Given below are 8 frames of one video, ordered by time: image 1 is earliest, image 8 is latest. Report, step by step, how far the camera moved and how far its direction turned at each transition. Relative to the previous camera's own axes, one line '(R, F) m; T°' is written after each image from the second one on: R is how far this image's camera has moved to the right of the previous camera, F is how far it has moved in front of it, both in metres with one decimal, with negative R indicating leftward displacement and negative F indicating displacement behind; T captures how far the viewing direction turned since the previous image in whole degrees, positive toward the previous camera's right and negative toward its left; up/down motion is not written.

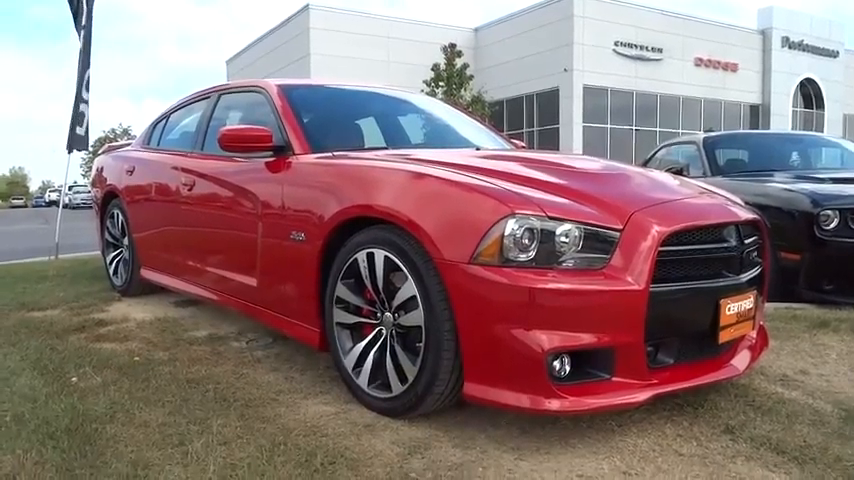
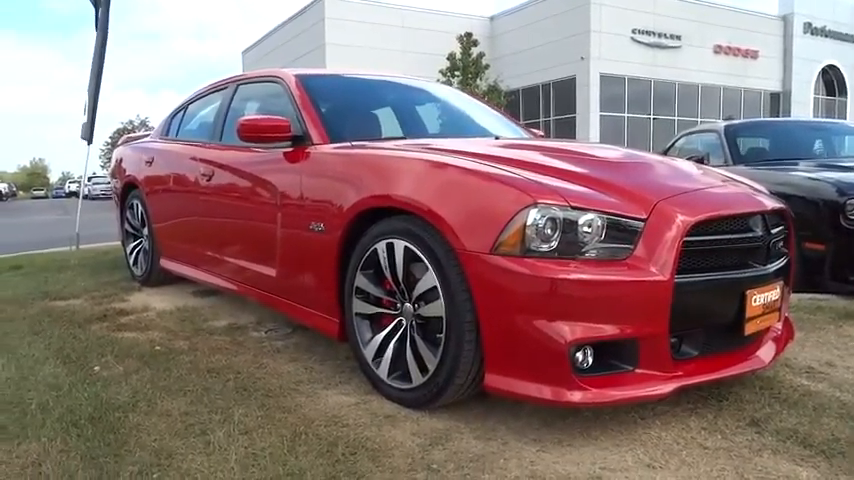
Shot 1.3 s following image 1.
(0.0, 0.0) m; -1°
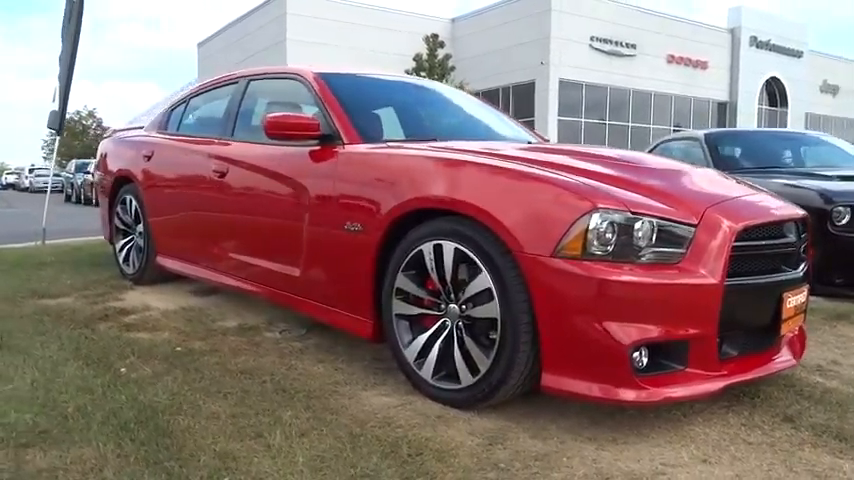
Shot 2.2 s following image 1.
(-0.4, 0.0) m; +4°
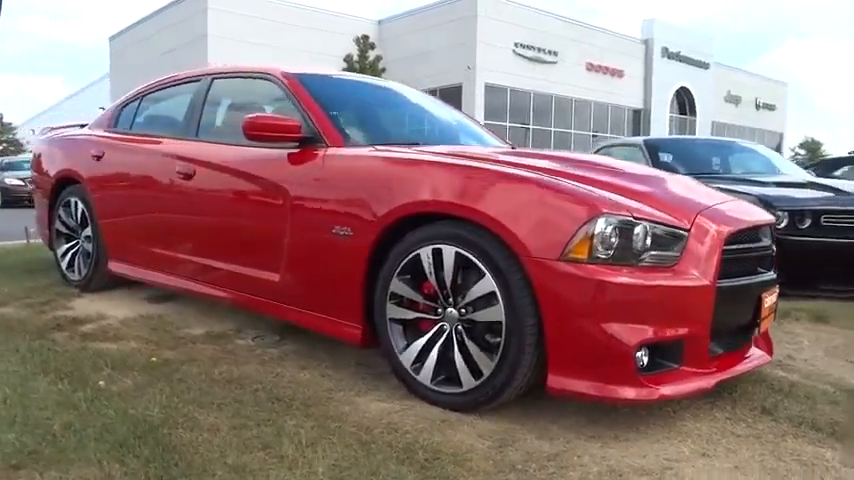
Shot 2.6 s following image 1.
(-0.3, 0.0) m; +7°
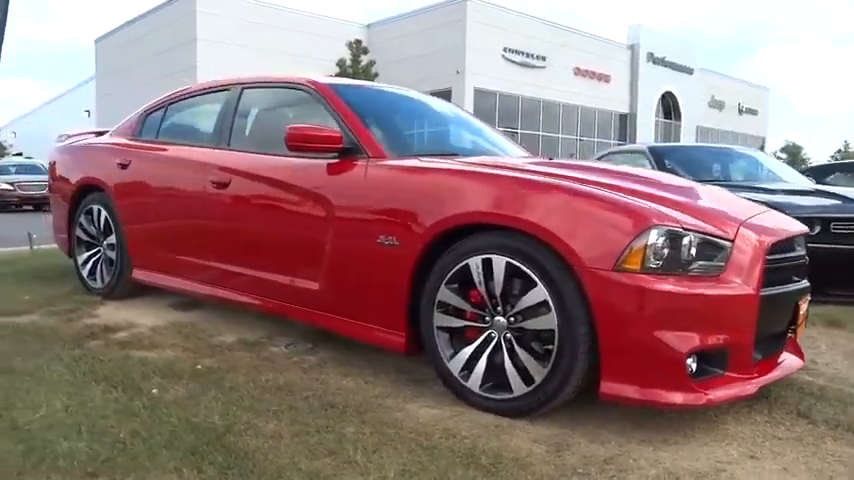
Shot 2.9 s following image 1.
(-0.3, -0.1) m; +1°
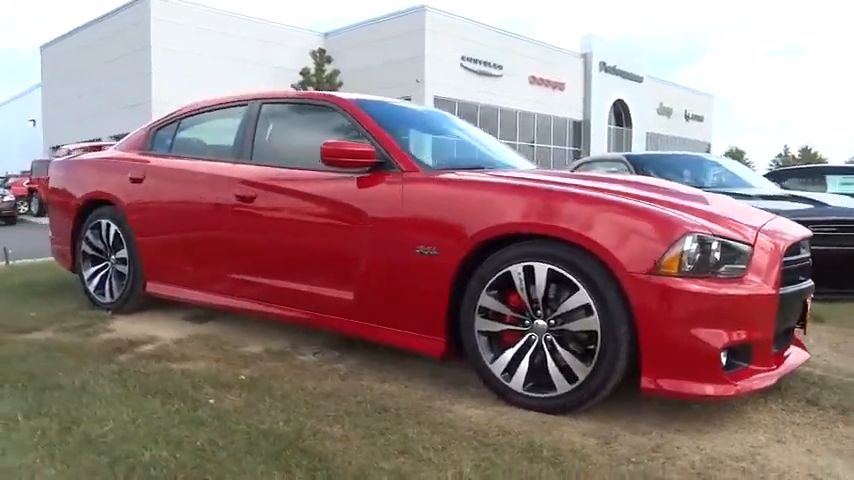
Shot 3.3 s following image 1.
(-0.4, -0.1) m; +4°
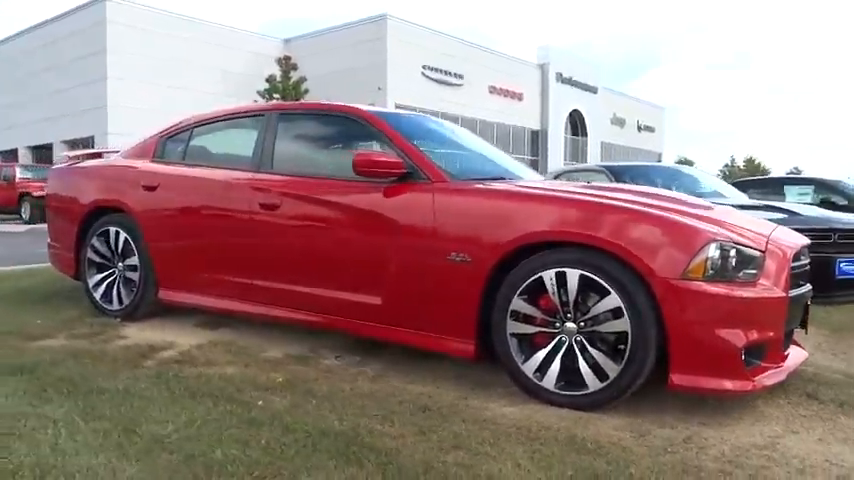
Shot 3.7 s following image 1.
(-0.4, -0.1) m; +4°
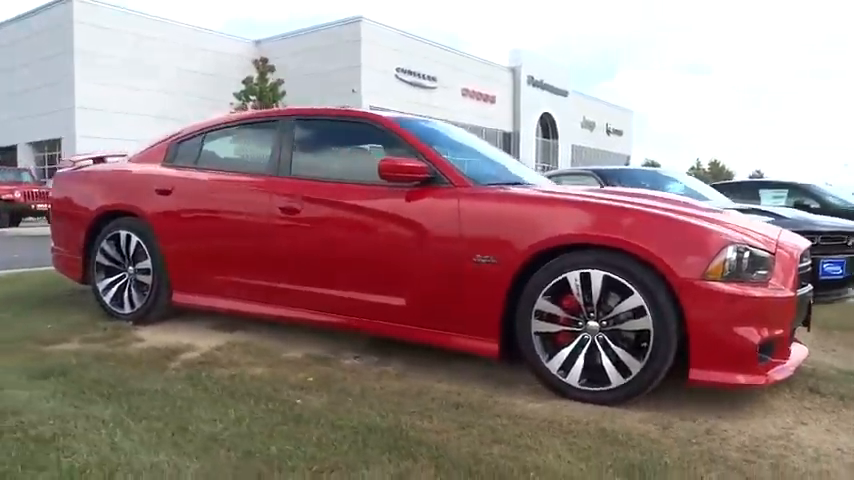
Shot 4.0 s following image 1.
(-0.3, -0.1) m; +3°
